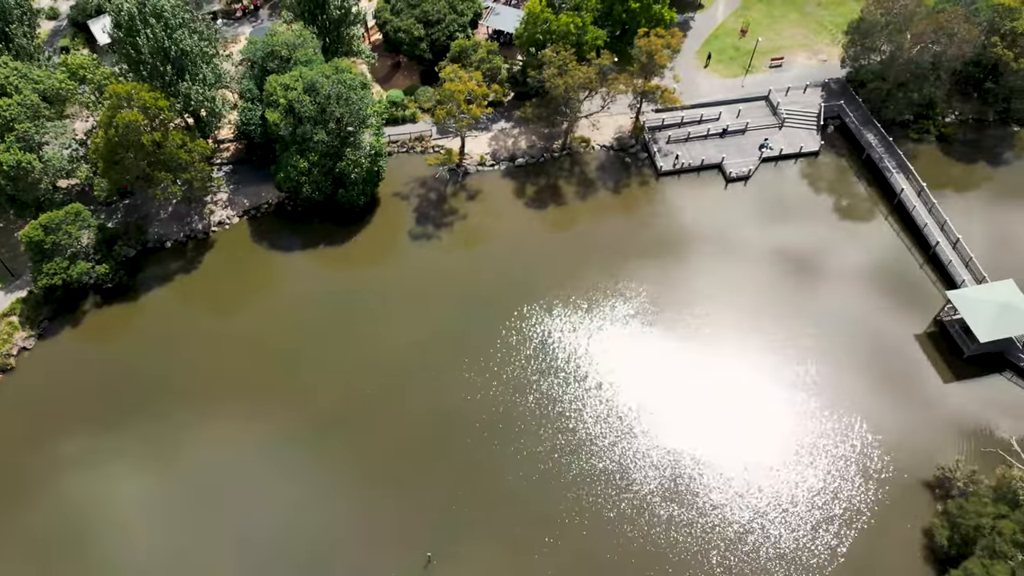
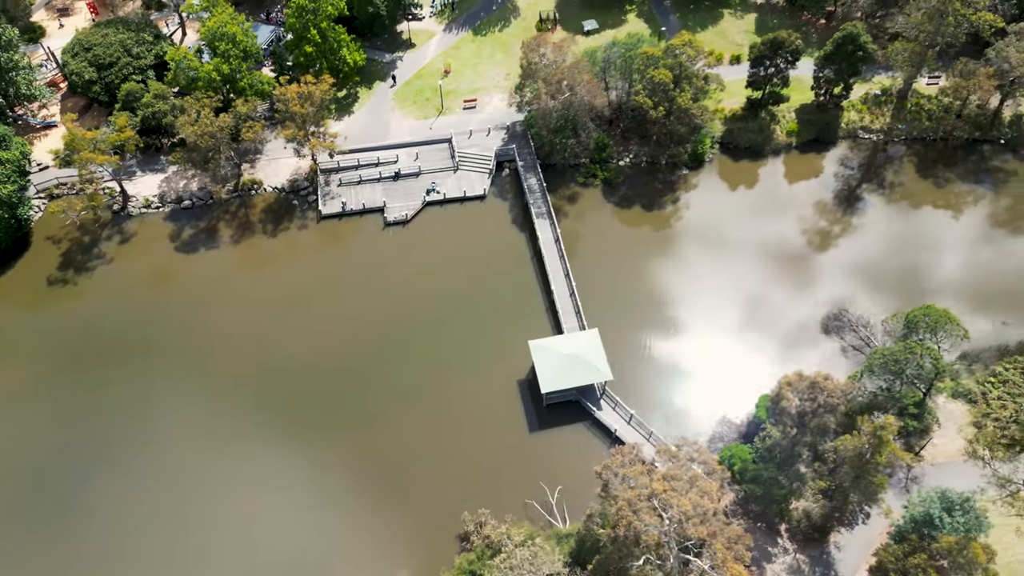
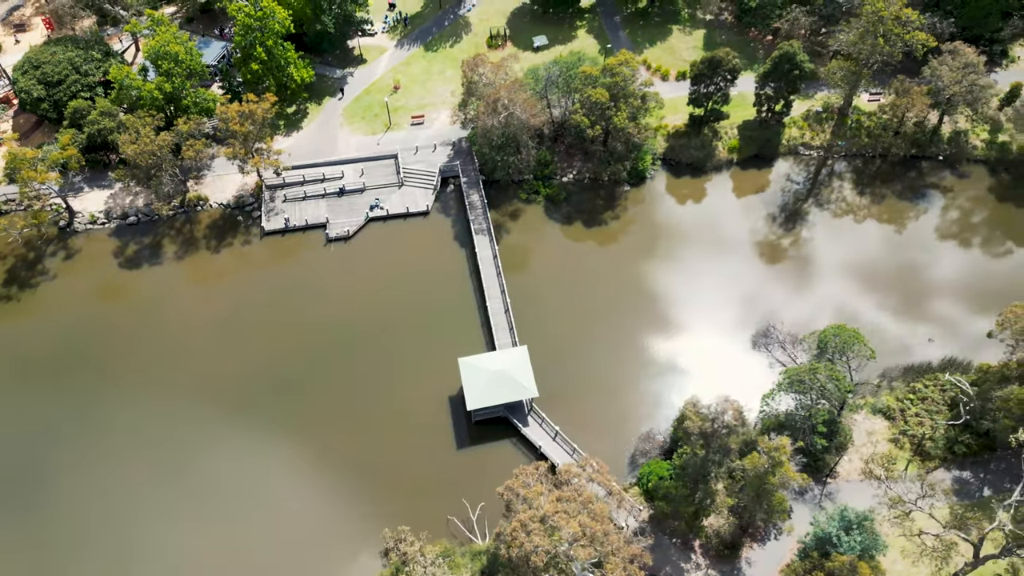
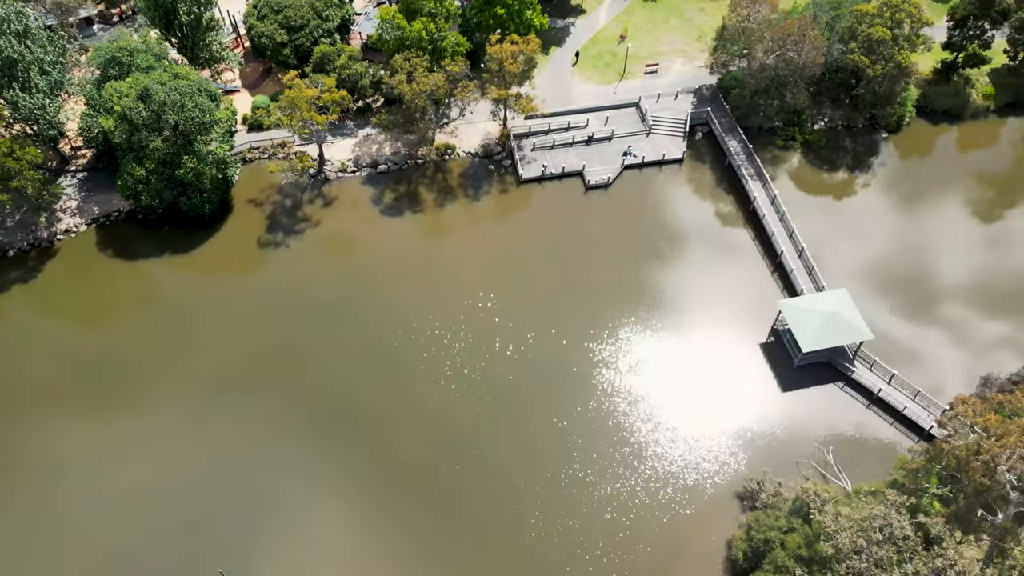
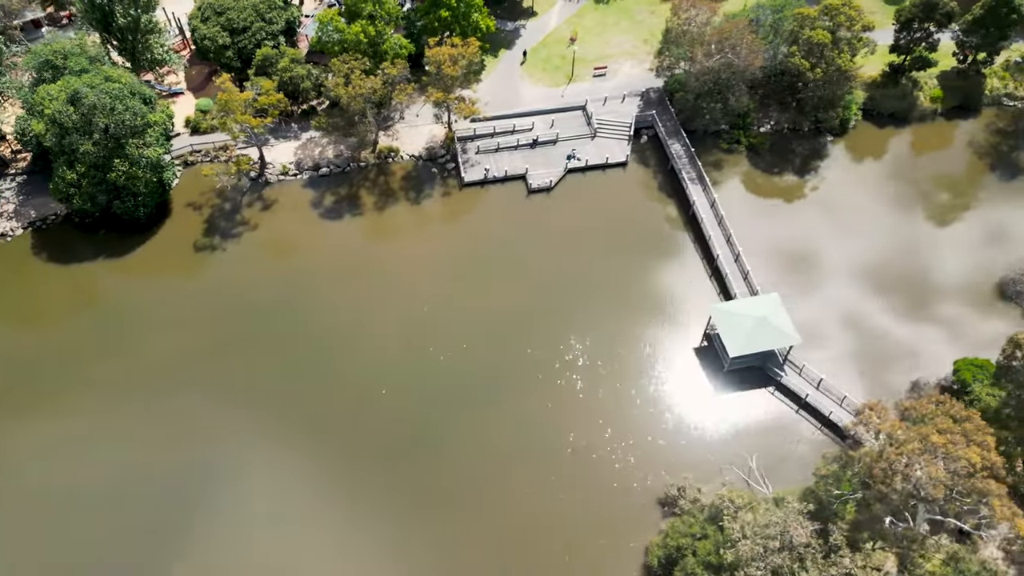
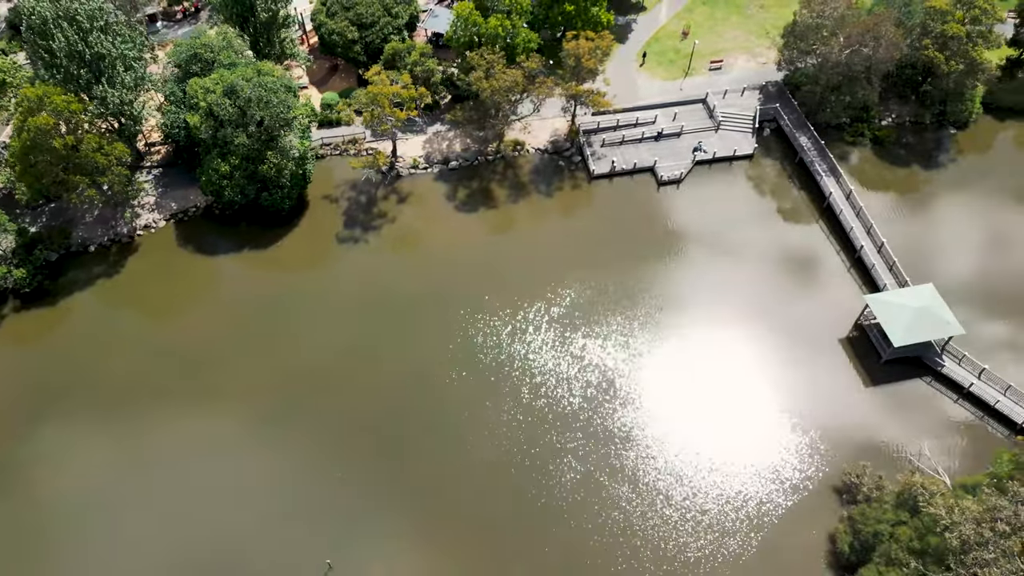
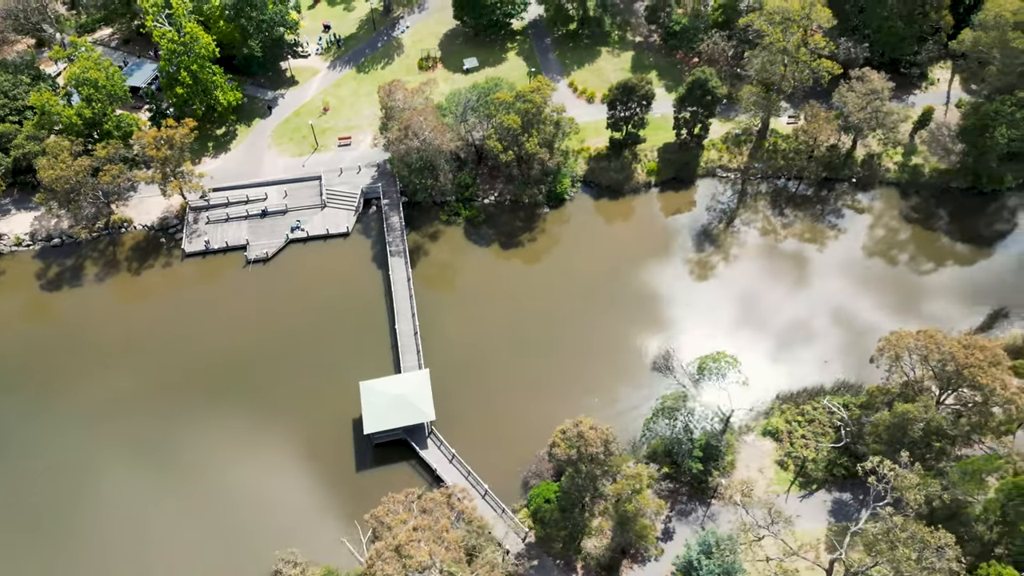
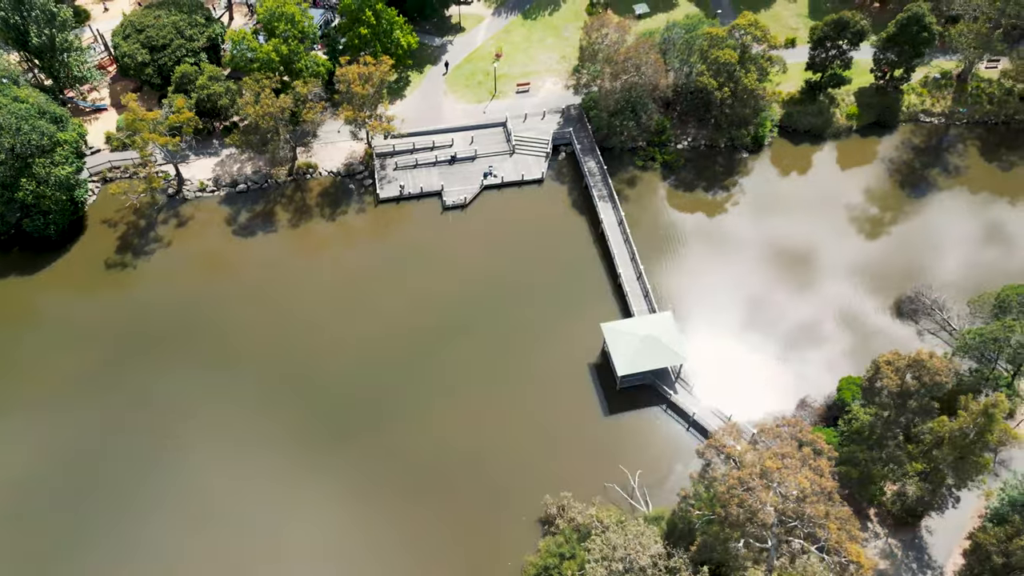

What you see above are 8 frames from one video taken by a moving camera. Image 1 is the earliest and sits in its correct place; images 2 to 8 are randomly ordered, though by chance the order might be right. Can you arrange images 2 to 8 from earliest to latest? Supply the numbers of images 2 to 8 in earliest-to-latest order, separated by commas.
6, 4, 5, 8, 2, 3, 7
